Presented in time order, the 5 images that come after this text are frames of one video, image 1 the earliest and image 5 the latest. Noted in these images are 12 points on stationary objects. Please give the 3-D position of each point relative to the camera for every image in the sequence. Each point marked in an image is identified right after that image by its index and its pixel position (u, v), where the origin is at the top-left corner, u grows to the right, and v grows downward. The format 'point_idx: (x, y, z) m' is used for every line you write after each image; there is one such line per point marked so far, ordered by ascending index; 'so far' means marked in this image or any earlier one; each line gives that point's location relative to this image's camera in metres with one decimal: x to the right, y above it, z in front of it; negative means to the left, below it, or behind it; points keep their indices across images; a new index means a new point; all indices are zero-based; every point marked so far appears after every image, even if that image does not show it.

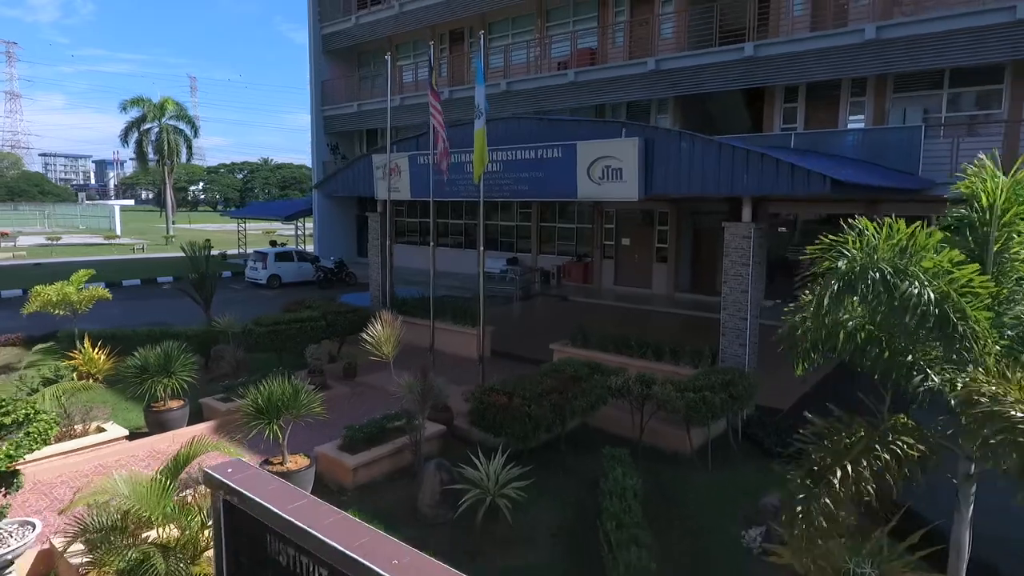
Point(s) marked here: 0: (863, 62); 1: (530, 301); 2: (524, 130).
0: (+8.2, +5.3, +14.7) m
1: (+0.5, -0.3, +17.9) m
2: (+0.2, +2.6, +10.2) m
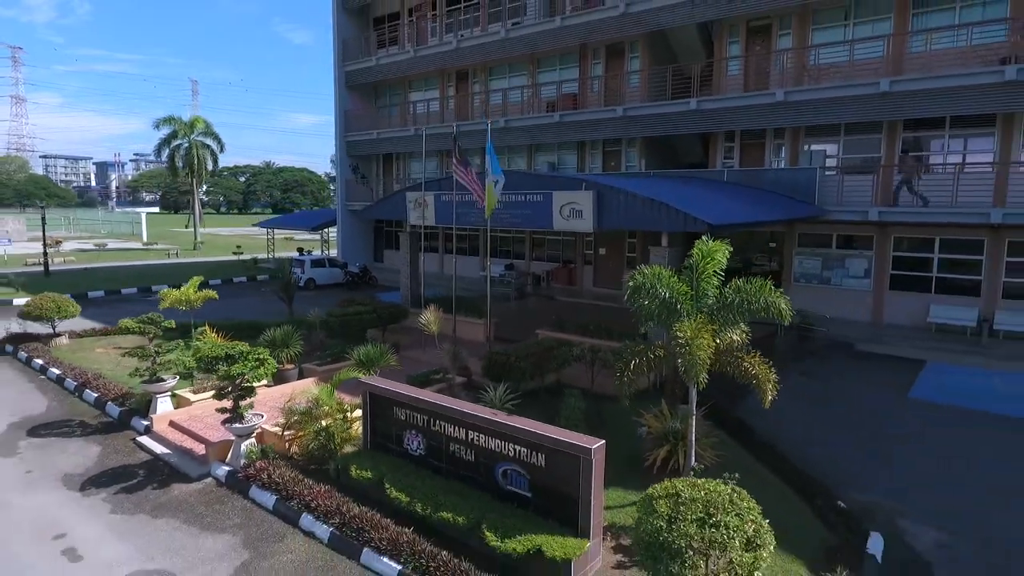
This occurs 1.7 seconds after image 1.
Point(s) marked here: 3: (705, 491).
0: (+8.1, +5.2, +19.1) m
1: (+0.4, -0.4, +22.3) m
2: (+0.2, +2.5, +14.6) m
3: (+1.6, -1.7, +5.3) m
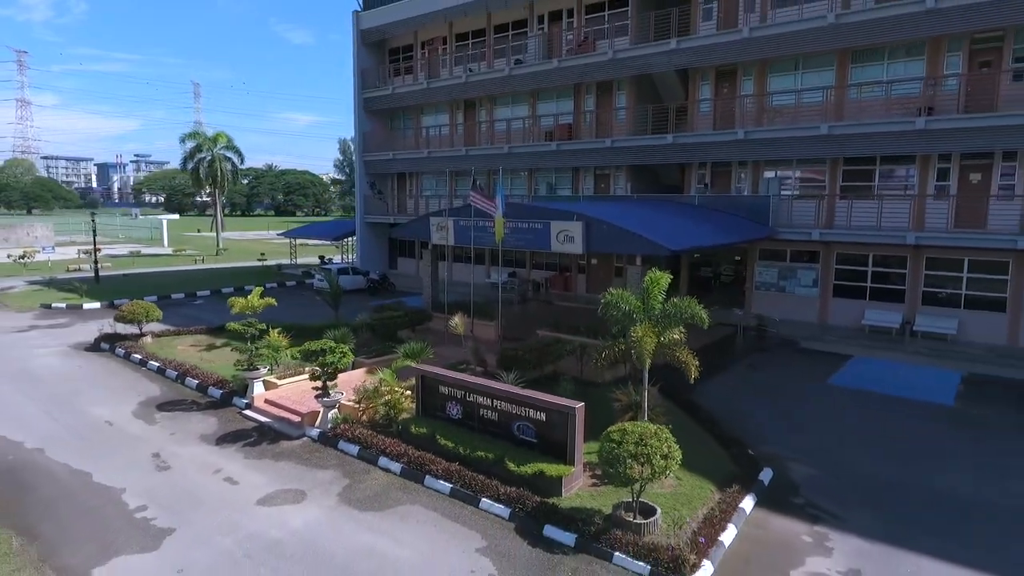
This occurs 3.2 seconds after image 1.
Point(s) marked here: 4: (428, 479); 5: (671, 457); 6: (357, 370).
0: (+8.2, +5.0, +22.7) m
1: (+0.6, -0.7, +25.9) m
2: (+0.3, +2.3, +18.2) m
3: (+1.8, -2.0, +8.8) m
4: (-1.4, -3.2, +10.4) m
5: (+2.2, -2.3, +8.6) m
6: (-3.6, -1.9, +14.7) m
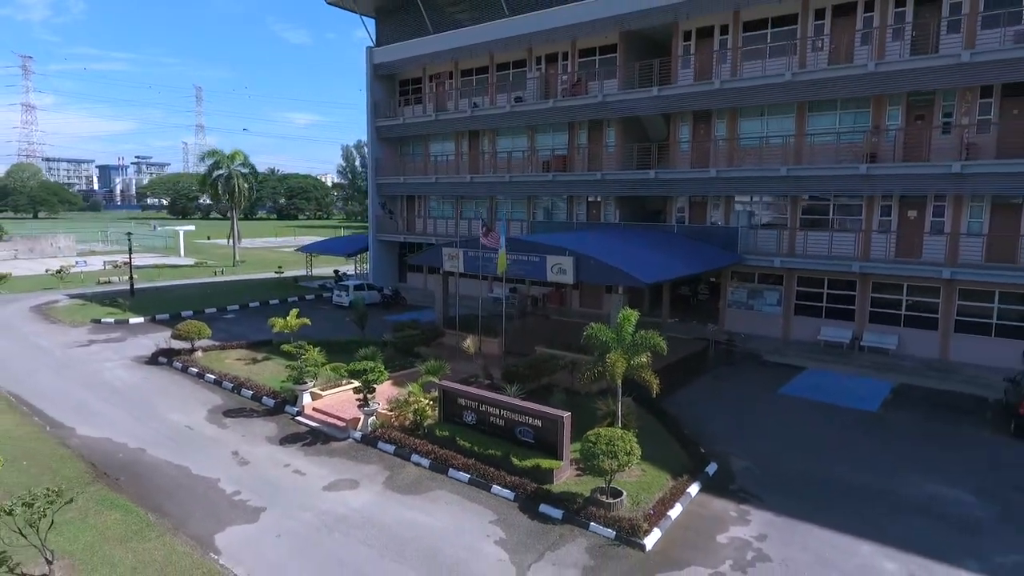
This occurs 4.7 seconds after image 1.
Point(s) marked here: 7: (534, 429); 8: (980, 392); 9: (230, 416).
0: (+8.3, +4.2, +25.8) m
1: (+0.6, -1.4, +29.0) m
2: (+0.4, +1.5, +21.3) m
3: (+1.9, -2.7, +12.0) m
4: (-1.3, -4.0, +13.5) m
5: (+2.3, -3.1, +11.8) m
6: (-3.6, -2.7, +17.9) m
7: (+0.5, -3.1, +13.6) m
8: (+14.4, -3.2, +19.3) m
9: (-7.8, -3.5, +17.3) m
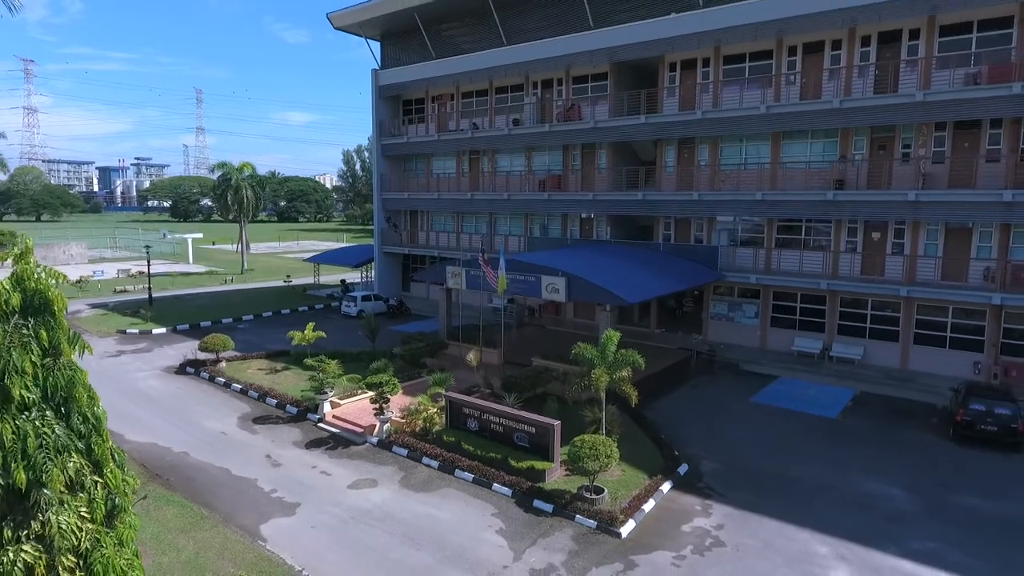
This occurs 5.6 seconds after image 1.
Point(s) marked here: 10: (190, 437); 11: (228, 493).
0: (+8.2, +3.6, +27.9) m
1: (+0.5, -2.1, +31.1) m
2: (+0.3, +0.9, +23.4) m
3: (+1.8, -3.4, +14.1) m
4: (-1.4, -4.6, +15.7) m
5: (+2.2, -3.7, +13.9) m
6: (-3.6, -3.3, +20.0) m
7: (+0.4, -3.7, +15.7) m
8: (+14.3, -3.8, +21.4) m
9: (-7.9, -4.2, +19.4) m
10: (-9.4, -4.3, +18.2) m
11: (-6.7, -4.8, +14.8) m
